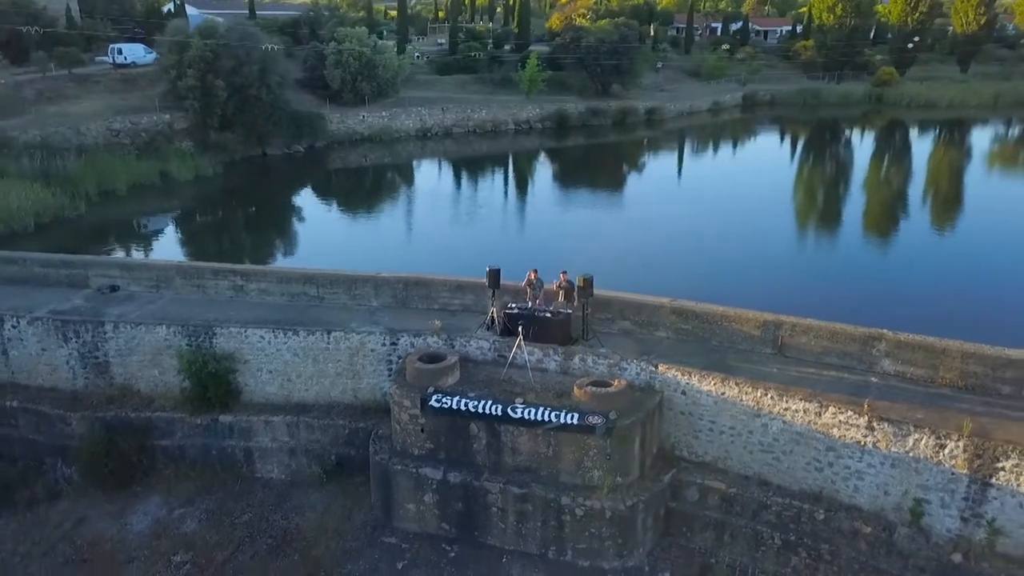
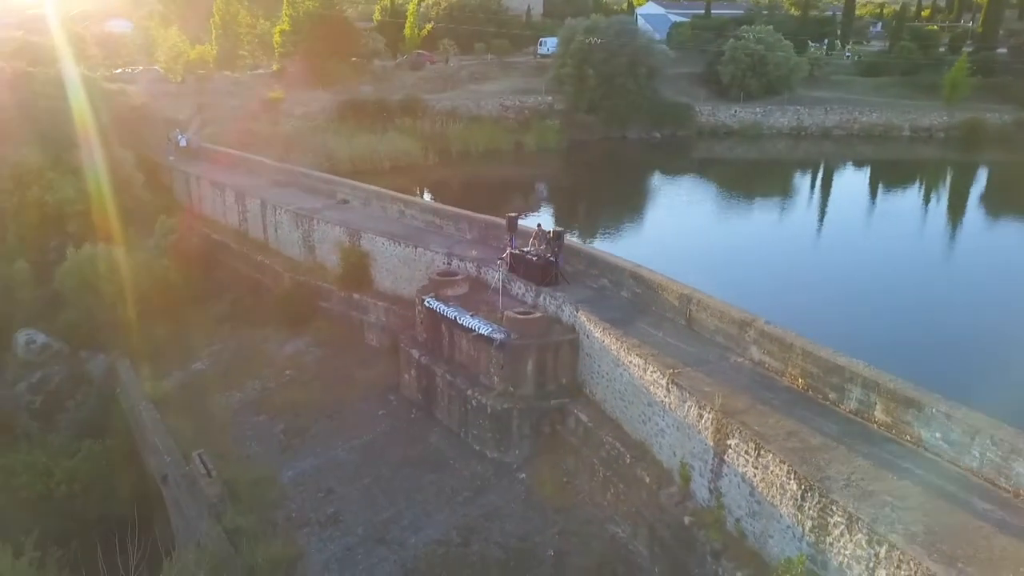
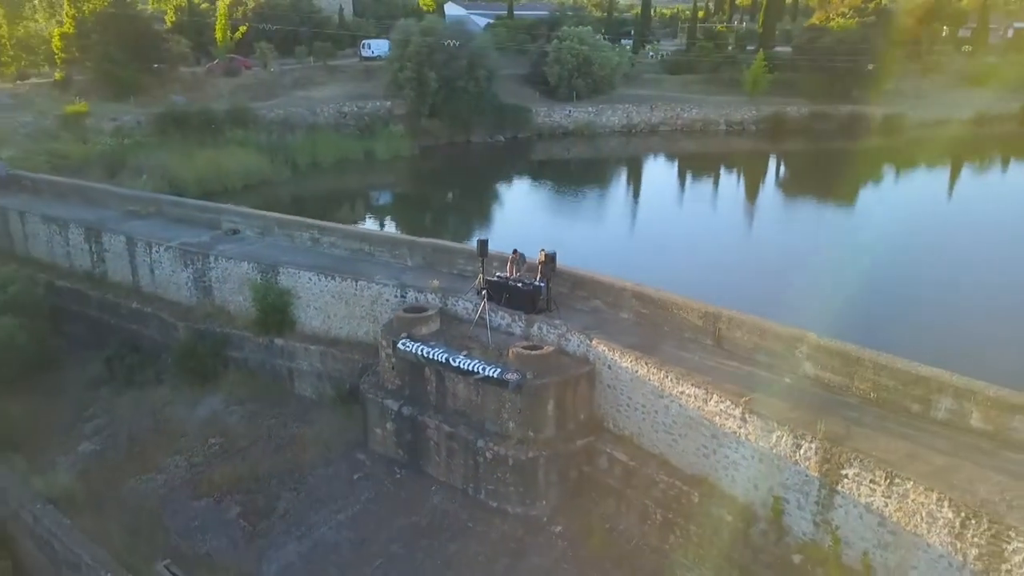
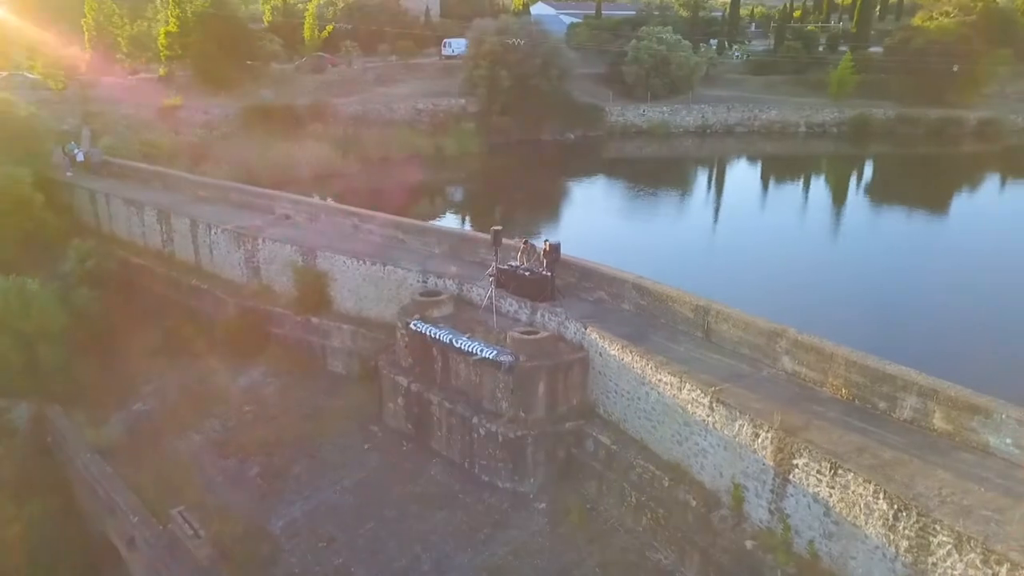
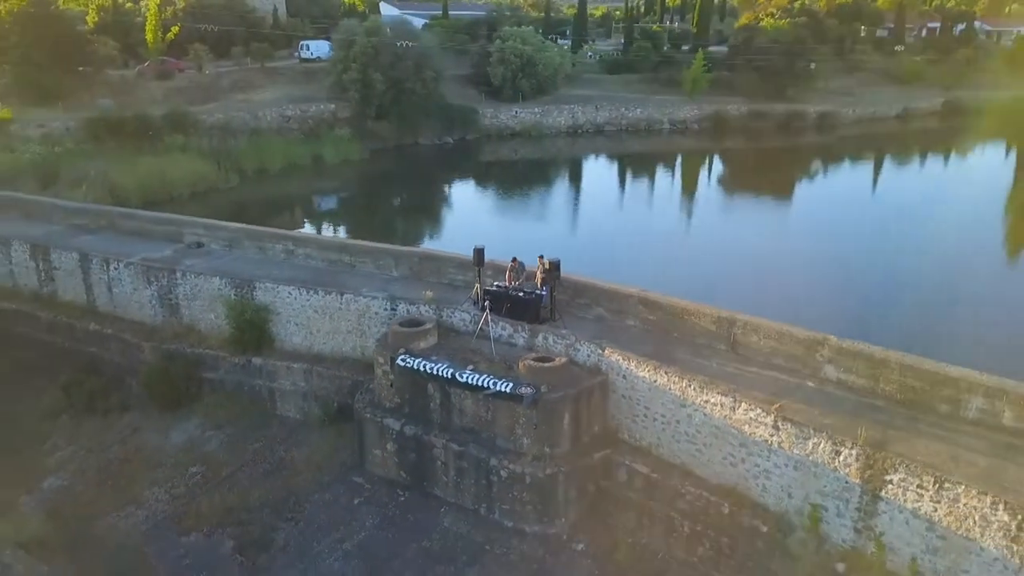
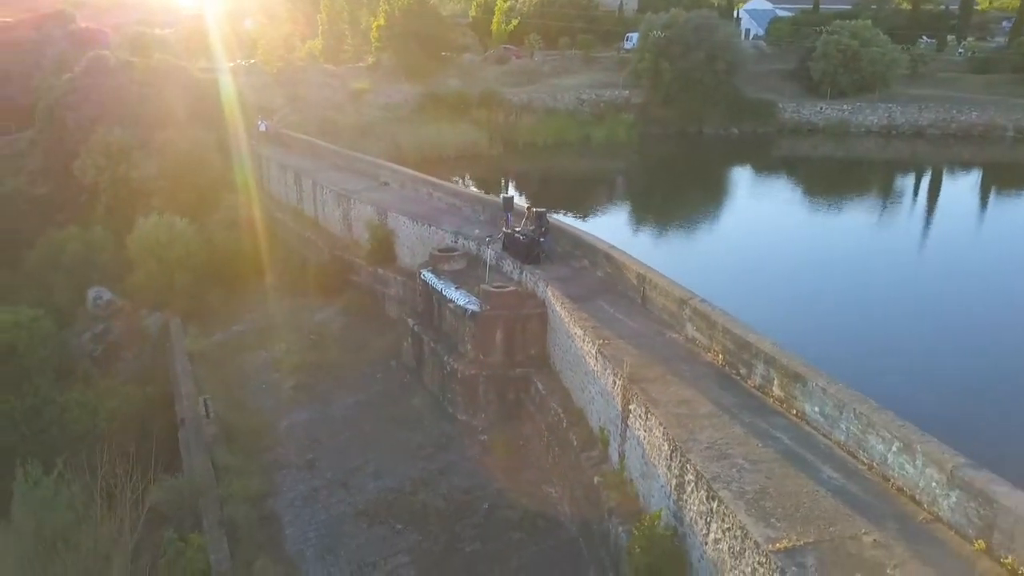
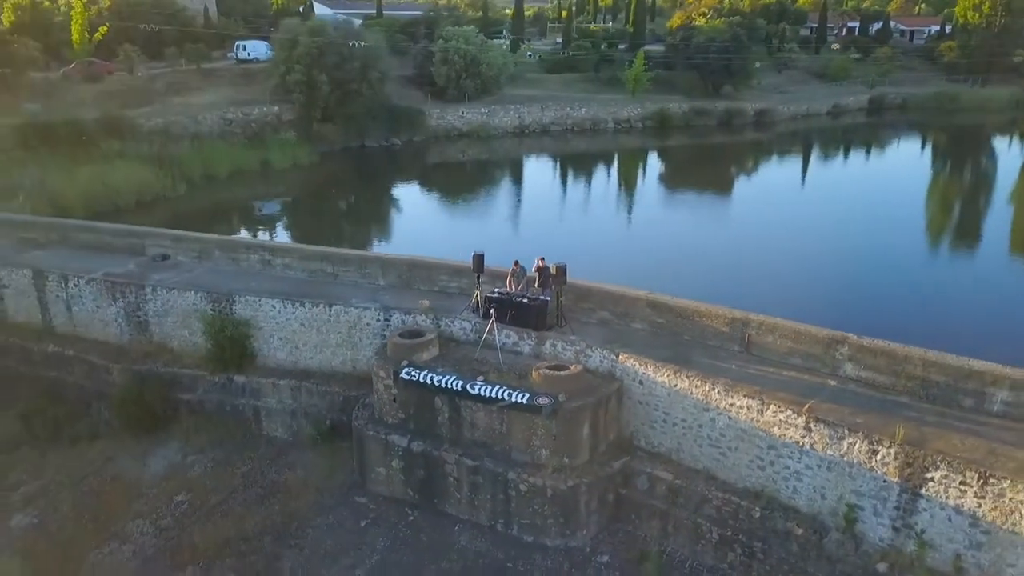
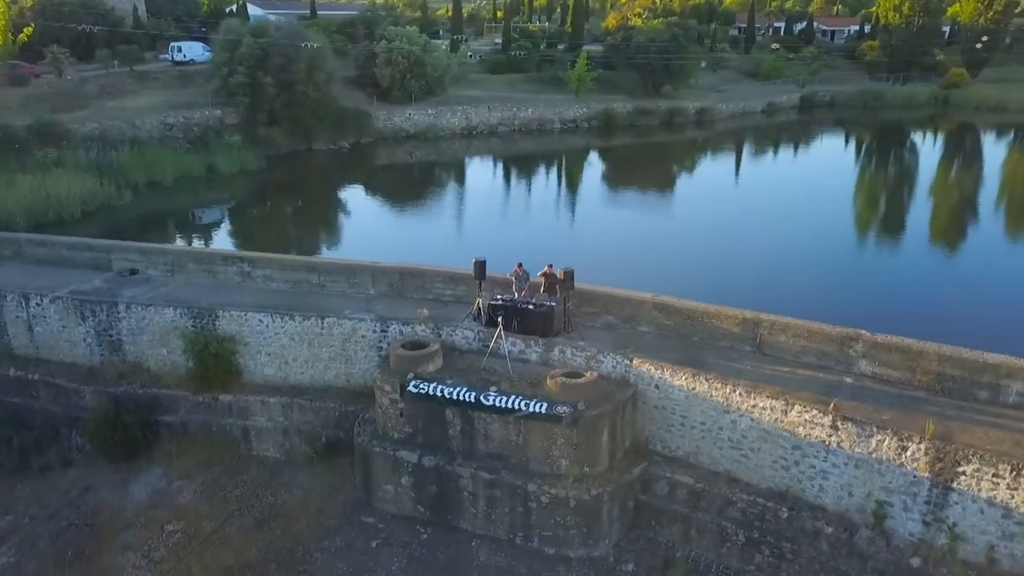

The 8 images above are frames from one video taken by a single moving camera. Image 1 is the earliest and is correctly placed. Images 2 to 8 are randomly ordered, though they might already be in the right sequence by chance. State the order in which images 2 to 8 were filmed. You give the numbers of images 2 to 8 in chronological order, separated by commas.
8, 7, 5, 3, 4, 2, 6
